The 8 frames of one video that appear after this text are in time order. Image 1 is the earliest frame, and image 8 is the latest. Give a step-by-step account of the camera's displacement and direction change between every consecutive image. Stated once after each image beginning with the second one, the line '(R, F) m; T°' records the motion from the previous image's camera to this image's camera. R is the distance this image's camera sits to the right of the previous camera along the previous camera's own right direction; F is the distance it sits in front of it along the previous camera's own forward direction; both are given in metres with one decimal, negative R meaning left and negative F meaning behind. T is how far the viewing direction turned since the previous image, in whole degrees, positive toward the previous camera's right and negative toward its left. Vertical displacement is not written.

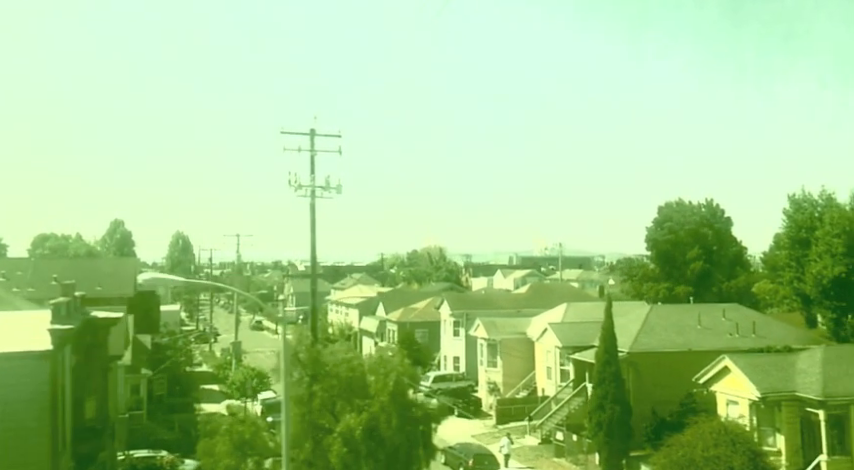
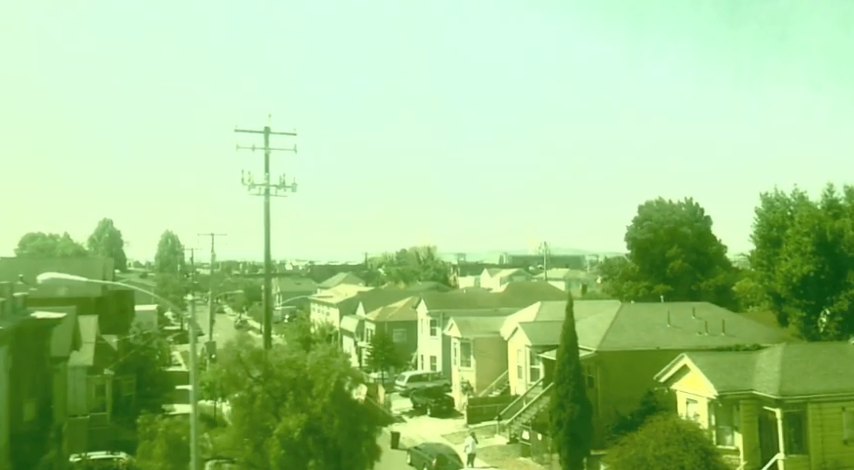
(+0.8, +0.2) m; +1°
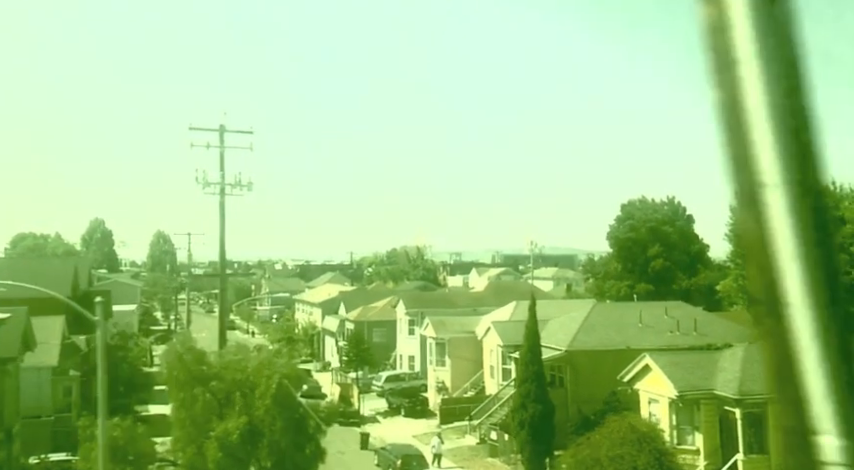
(+0.8, +0.2) m; +1°
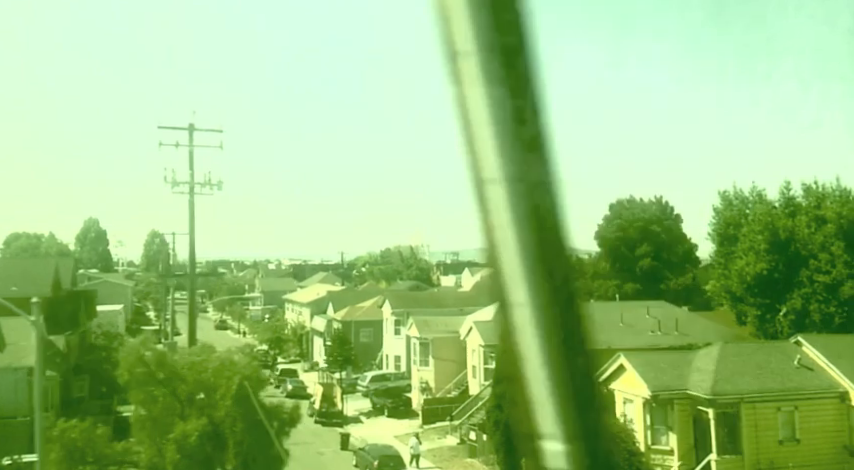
(+0.5, +0.1) m; 0°
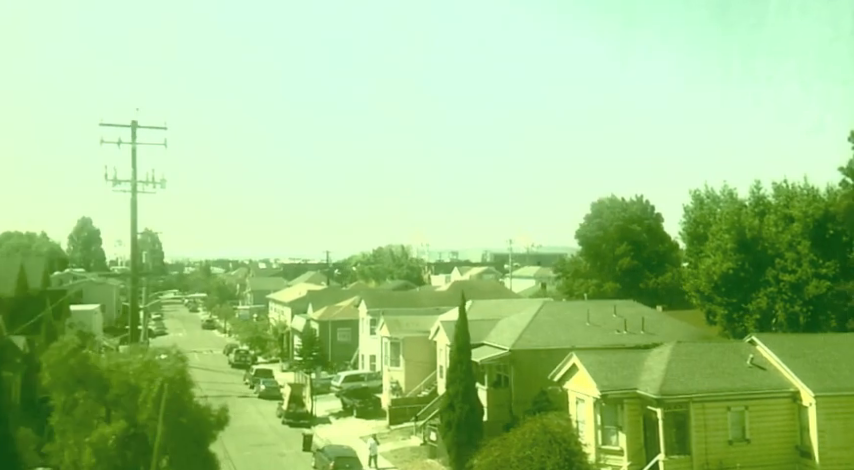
(+1.1, +0.2) m; 0°
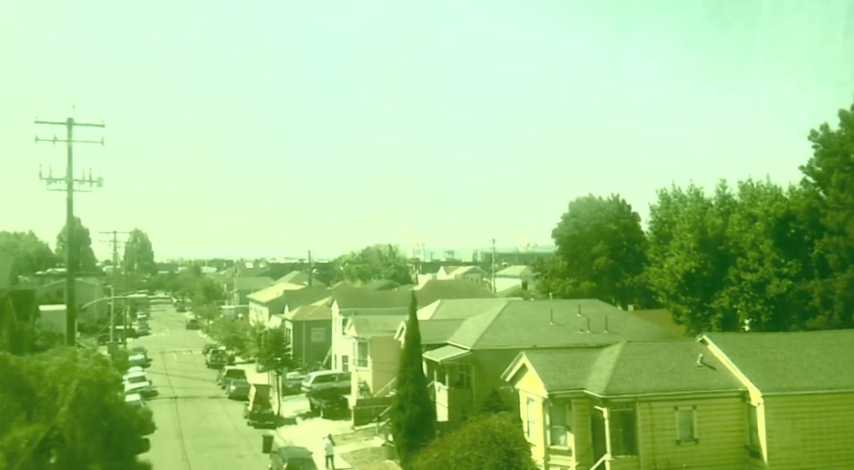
(+1.0, +0.1) m; +1°
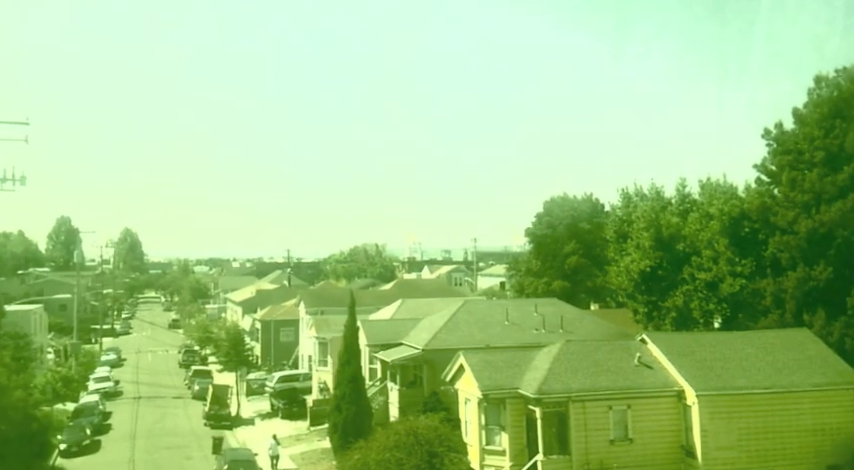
(+1.3, +0.2) m; +1°
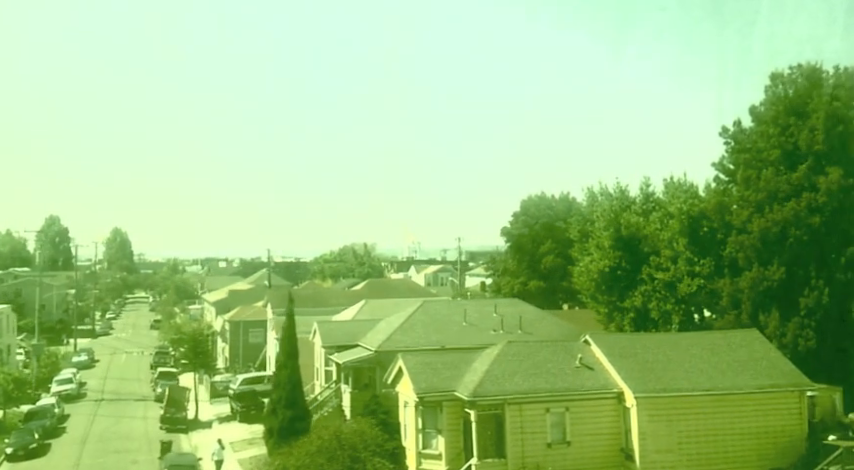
(+1.3, +0.5) m; +1°
